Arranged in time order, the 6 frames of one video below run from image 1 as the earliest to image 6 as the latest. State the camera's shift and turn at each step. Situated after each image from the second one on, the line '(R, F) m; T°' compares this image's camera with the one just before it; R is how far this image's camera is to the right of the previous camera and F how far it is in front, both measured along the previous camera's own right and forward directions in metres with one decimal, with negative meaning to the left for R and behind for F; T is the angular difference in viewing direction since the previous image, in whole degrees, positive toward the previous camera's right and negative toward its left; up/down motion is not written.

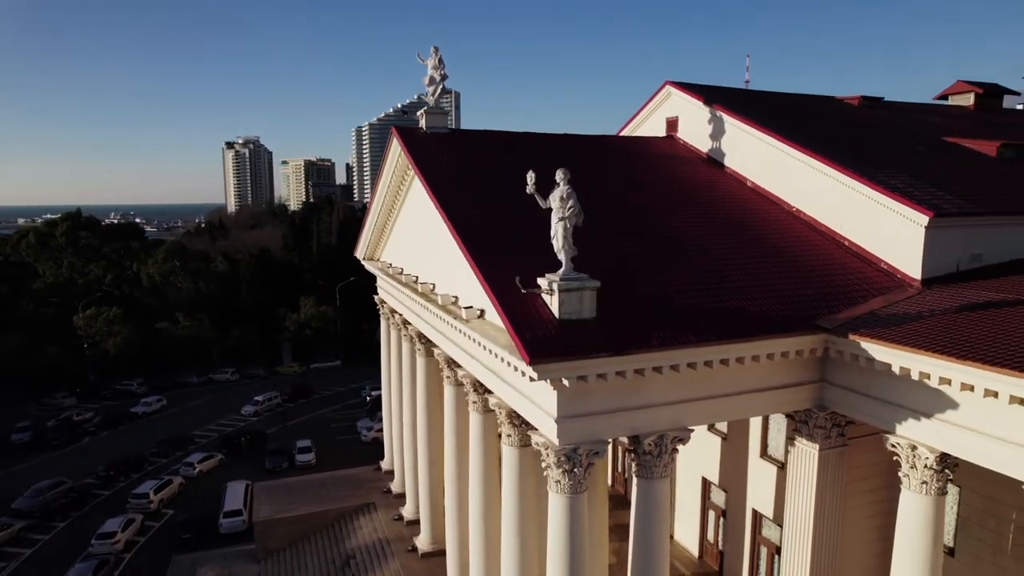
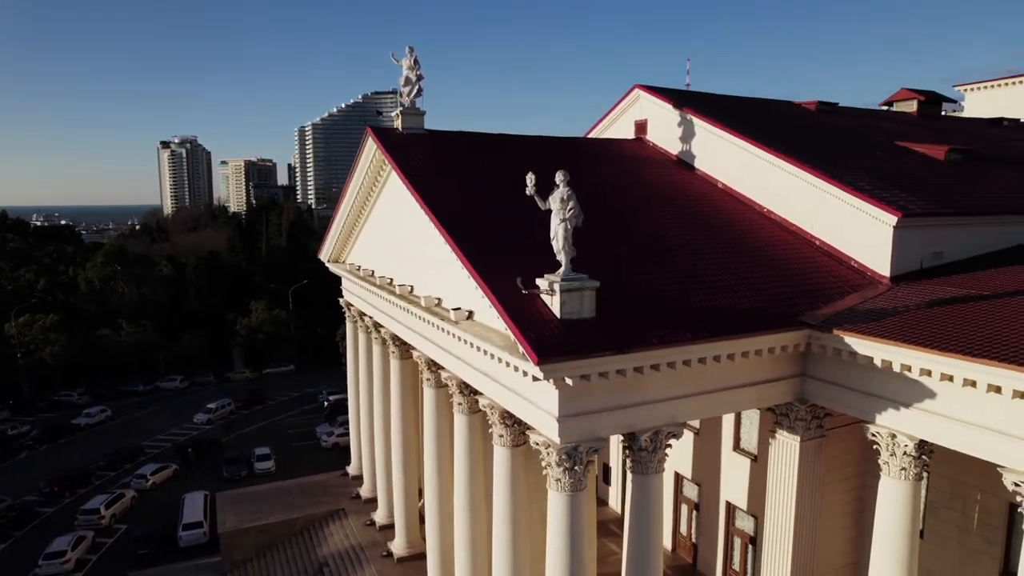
(-0.8, 0.0) m; +5°
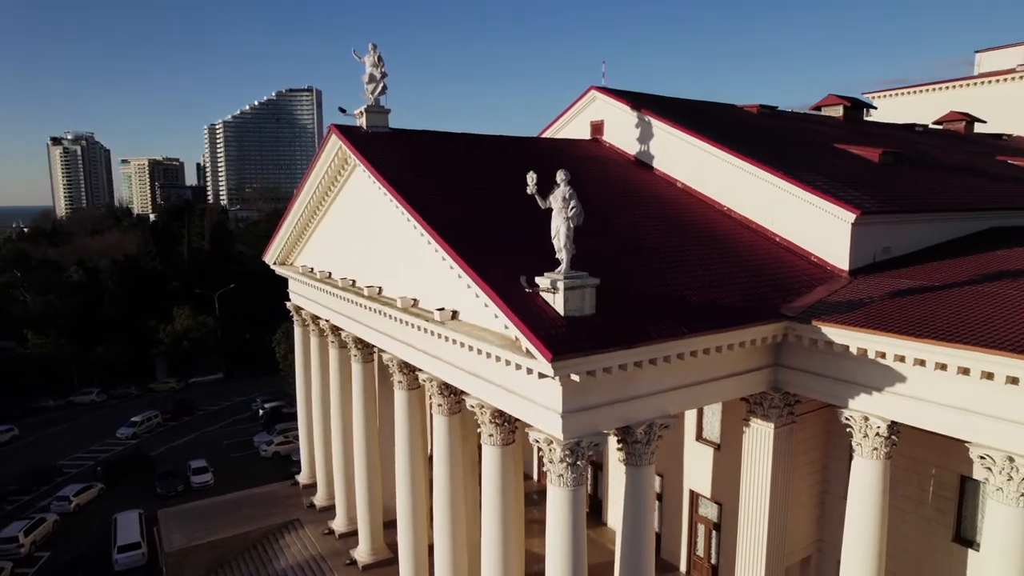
(-1.3, 0.0) m; +7°
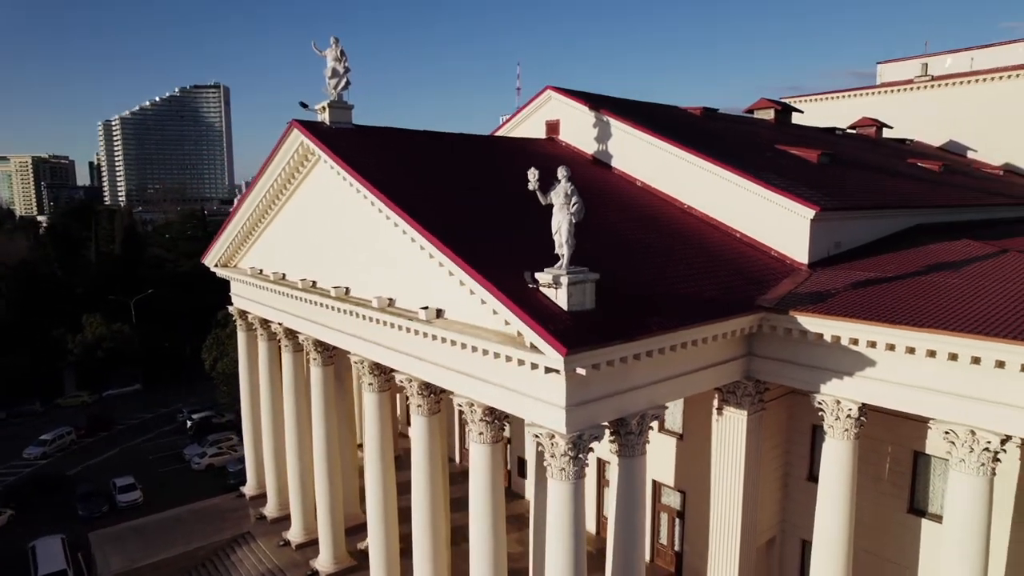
(-1.3, +0.1) m; +7°
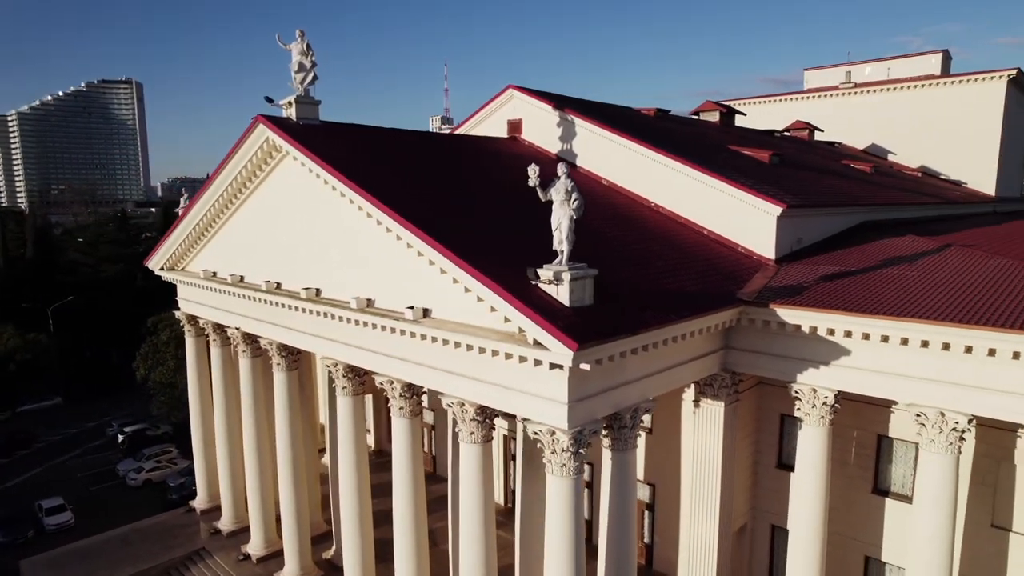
(-1.1, +0.1) m; +6°
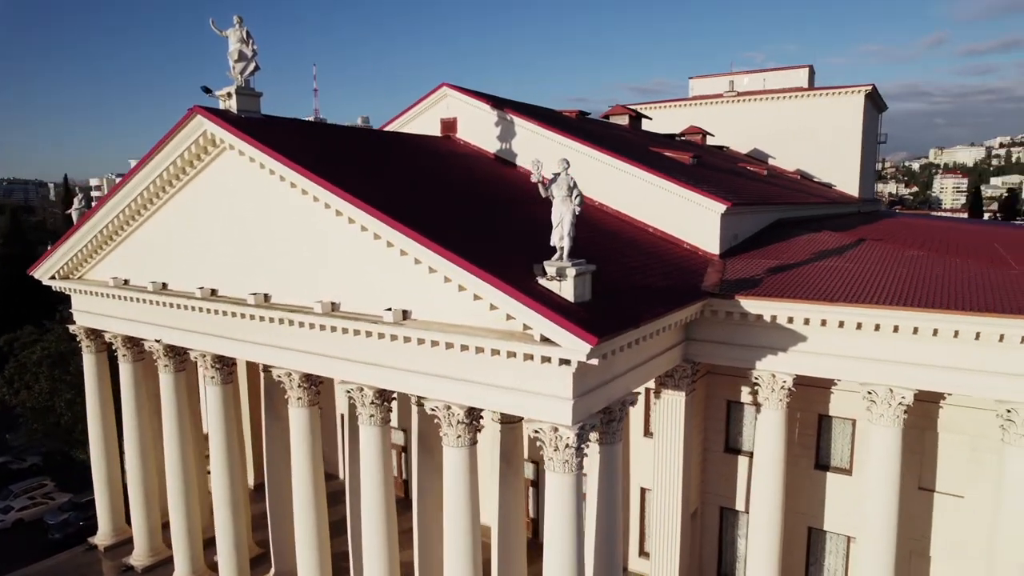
(-2.0, +0.3) m; +10°
